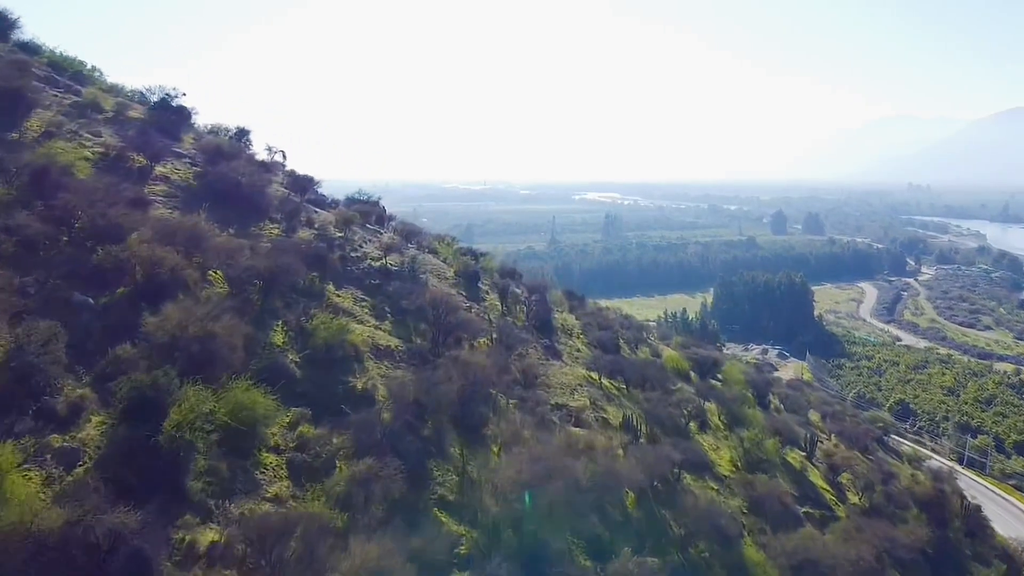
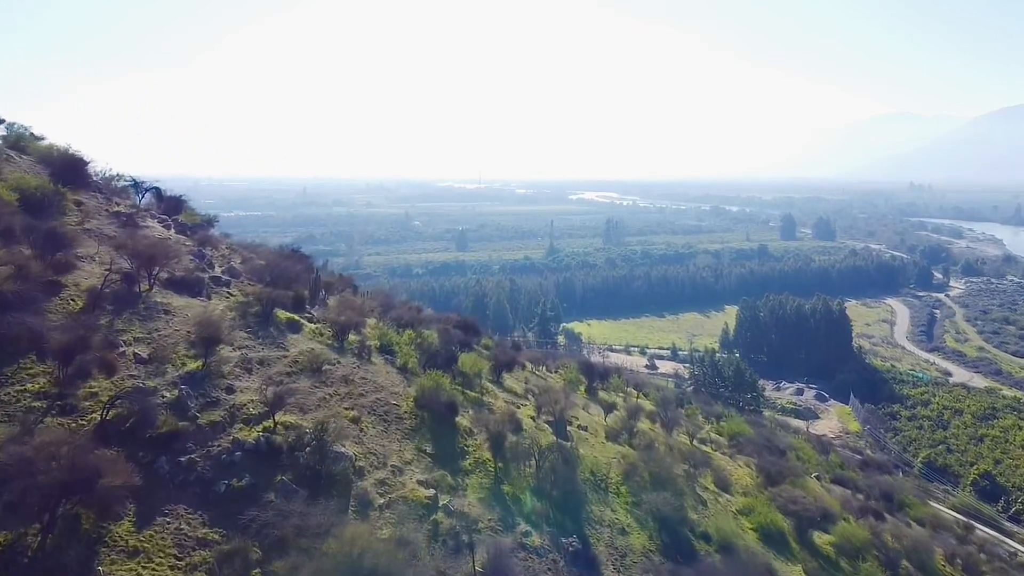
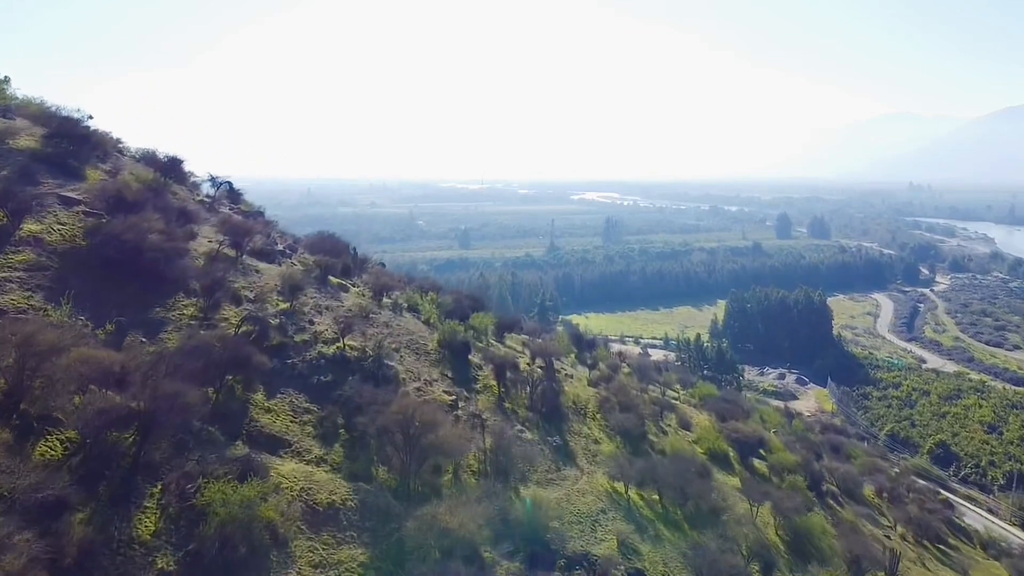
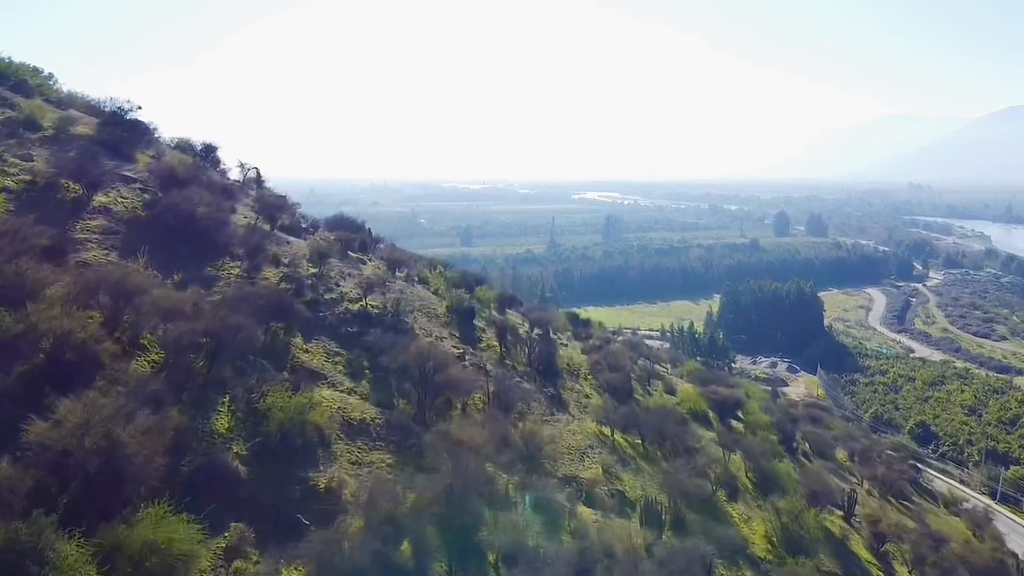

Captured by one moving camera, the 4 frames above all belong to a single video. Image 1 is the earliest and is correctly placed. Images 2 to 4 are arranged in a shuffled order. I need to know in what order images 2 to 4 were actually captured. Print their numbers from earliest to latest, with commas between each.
4, 3, 2
